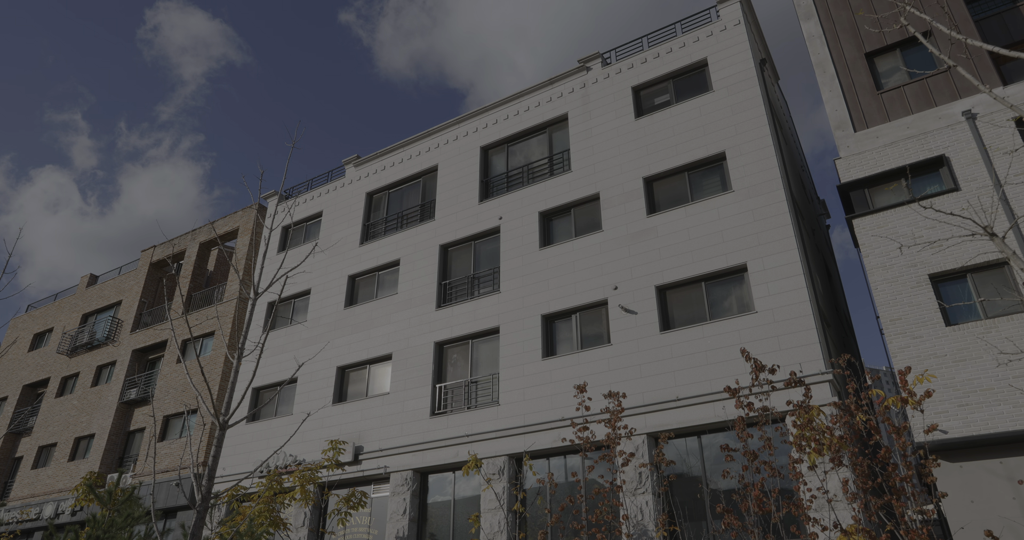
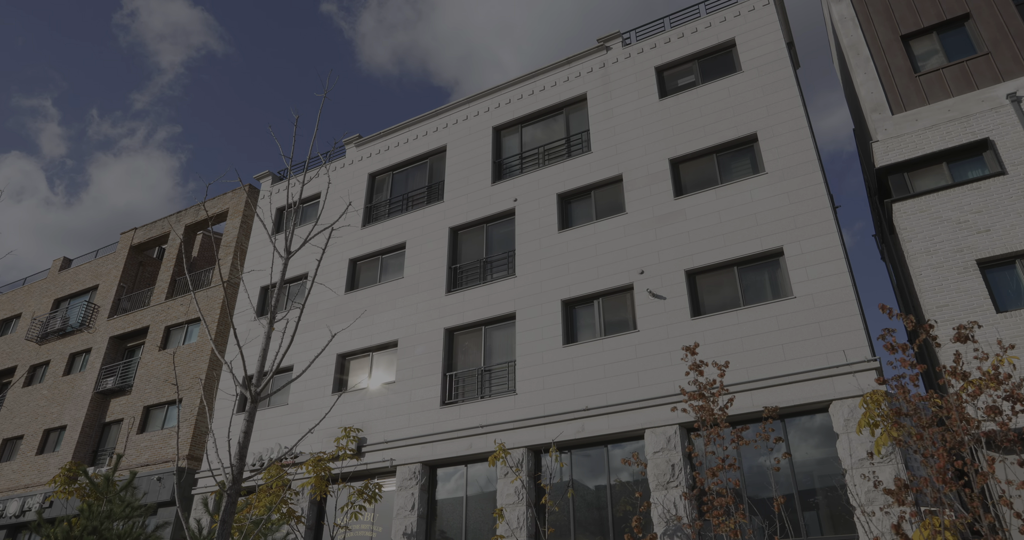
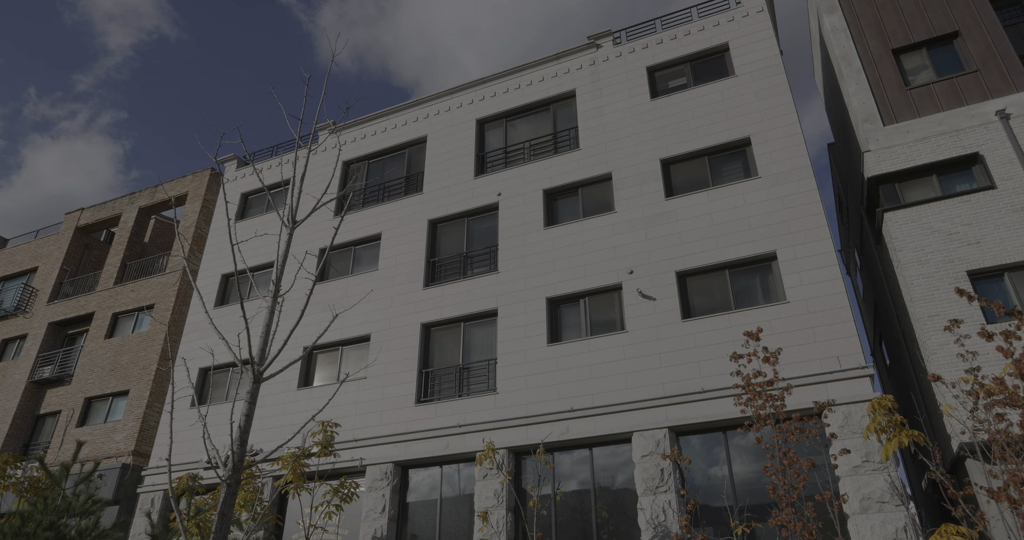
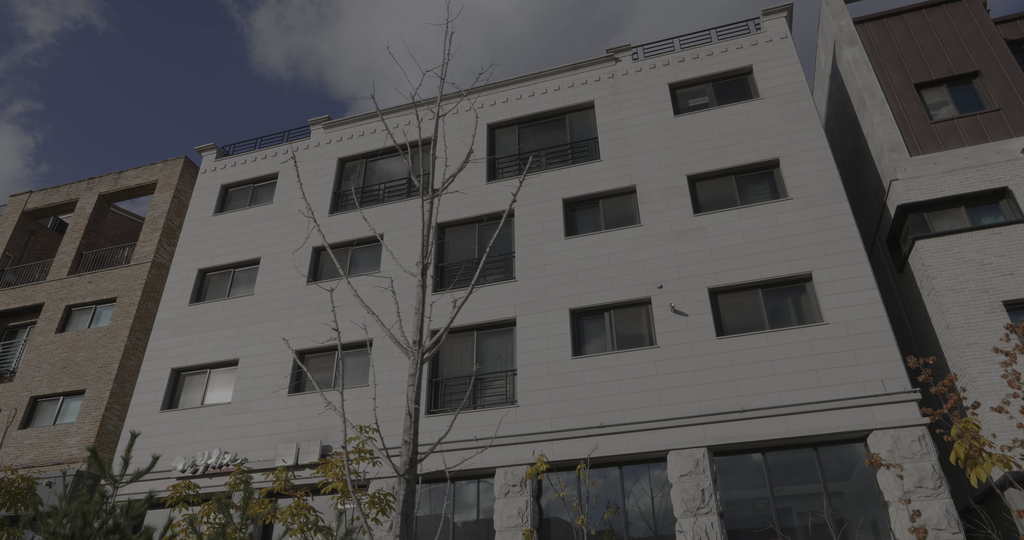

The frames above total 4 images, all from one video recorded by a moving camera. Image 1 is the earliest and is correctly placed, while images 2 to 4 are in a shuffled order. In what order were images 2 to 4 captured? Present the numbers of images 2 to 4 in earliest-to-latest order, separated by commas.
2, 3, 4
